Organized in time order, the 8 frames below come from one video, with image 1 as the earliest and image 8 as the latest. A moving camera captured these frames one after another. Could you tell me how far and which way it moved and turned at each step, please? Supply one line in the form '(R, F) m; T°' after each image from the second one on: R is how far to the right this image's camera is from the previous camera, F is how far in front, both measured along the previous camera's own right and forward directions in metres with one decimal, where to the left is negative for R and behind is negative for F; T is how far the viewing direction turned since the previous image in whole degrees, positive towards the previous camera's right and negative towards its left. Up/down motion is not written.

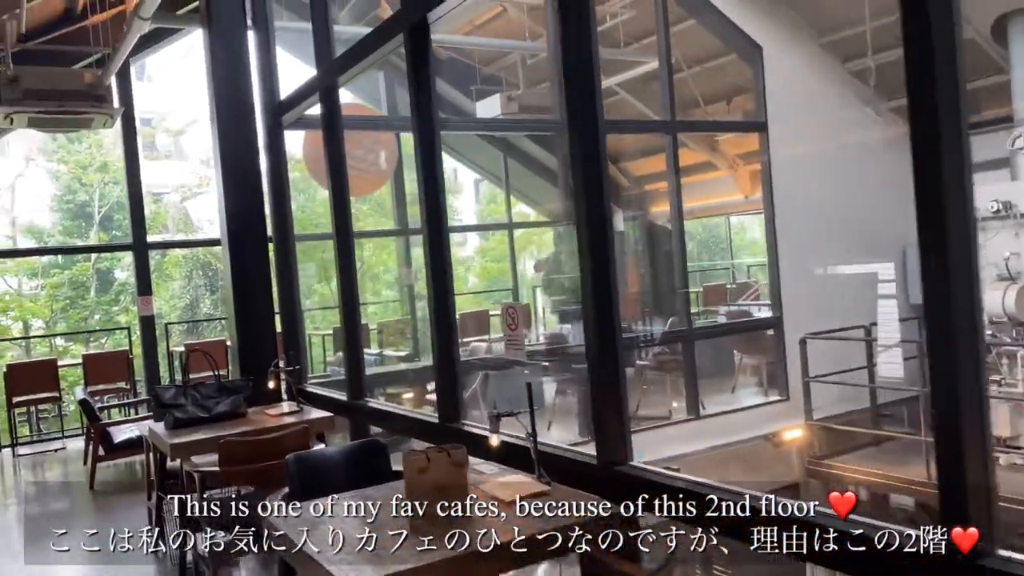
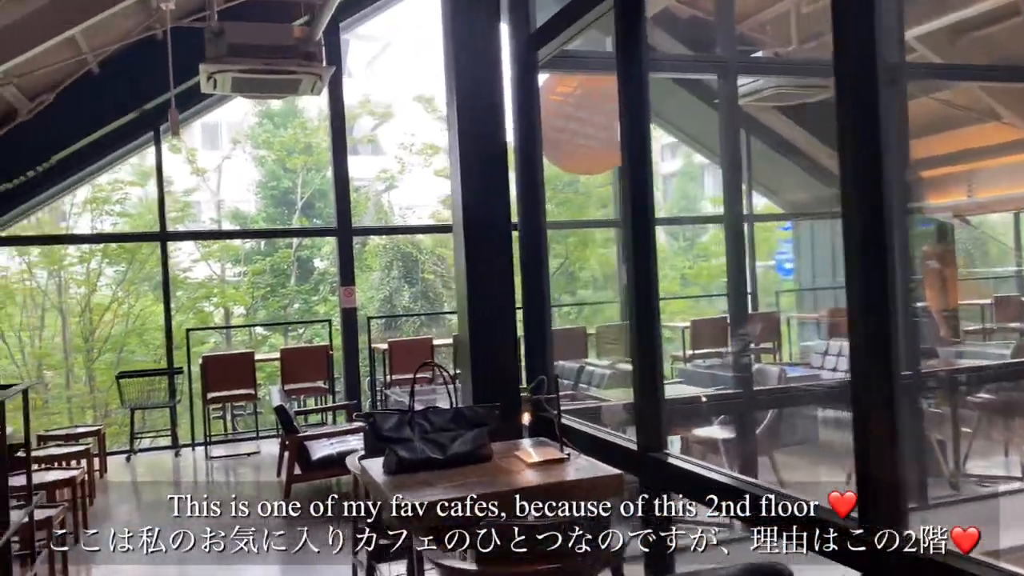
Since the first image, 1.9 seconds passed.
(-0.5, +1.1) m; -12°
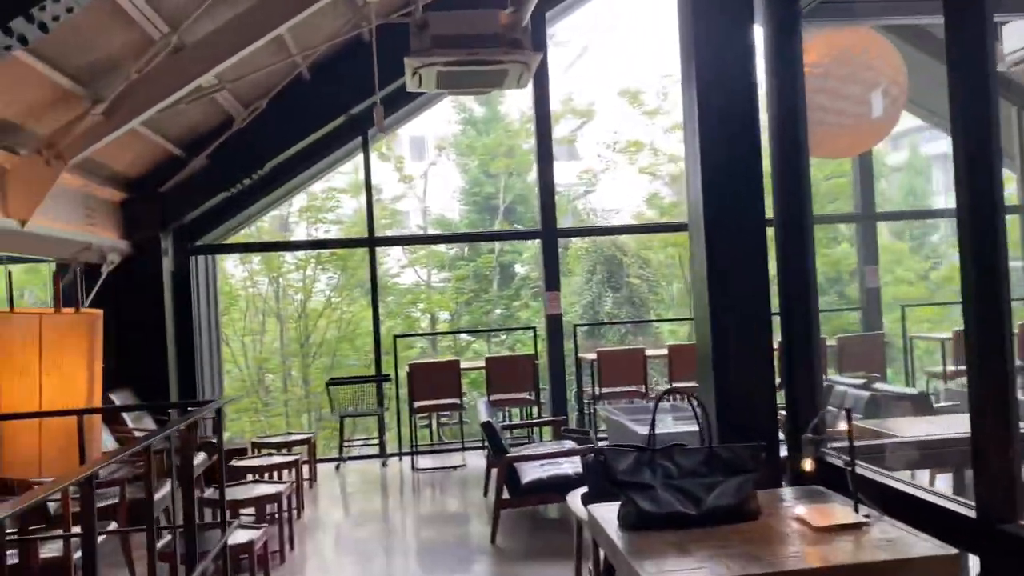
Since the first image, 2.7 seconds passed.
(-0.2, +0.5) m; -13°
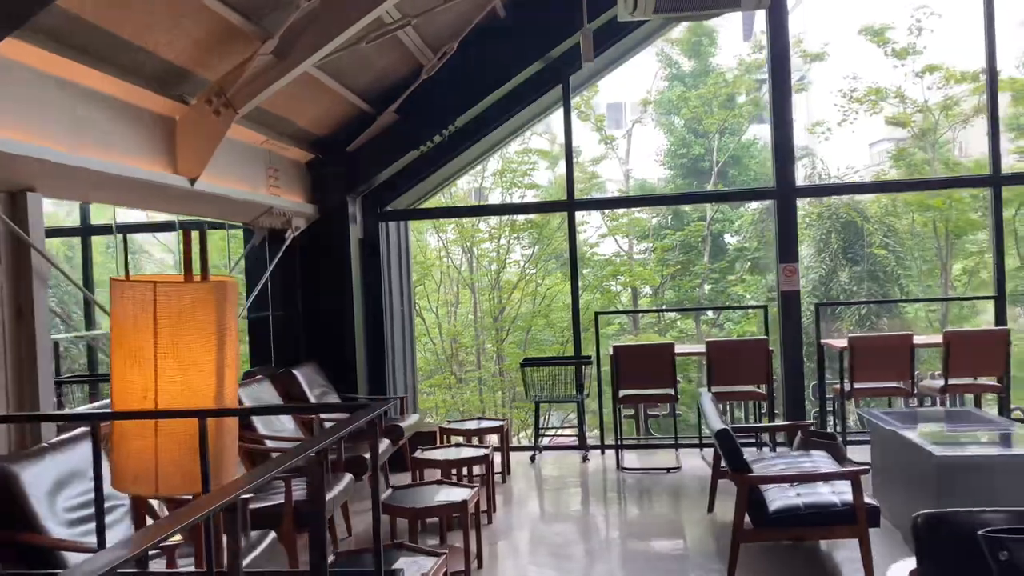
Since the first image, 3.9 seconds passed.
(-0.2, +0.7) m; -13°
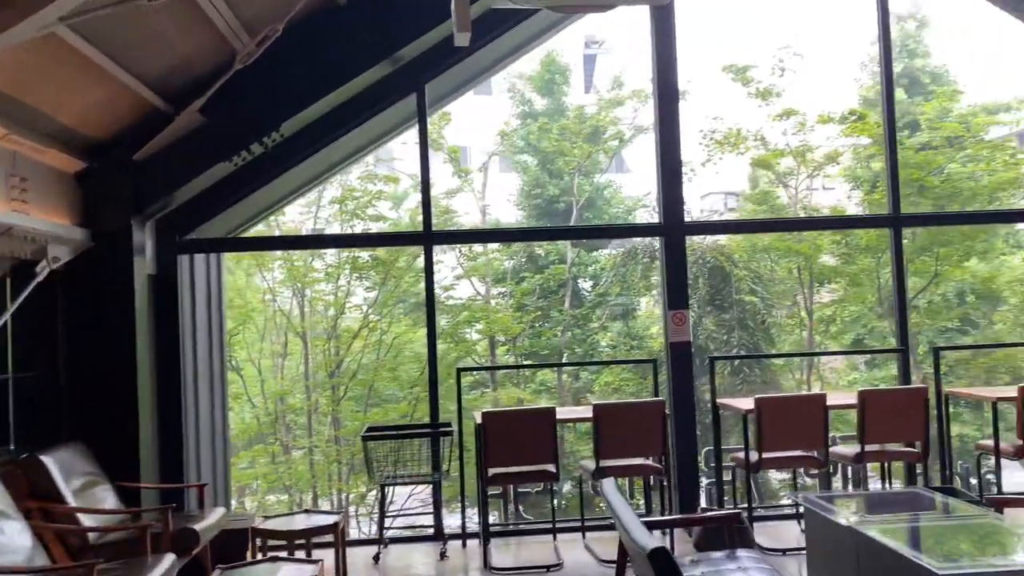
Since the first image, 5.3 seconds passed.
(0.0, +0.9) m; +11°
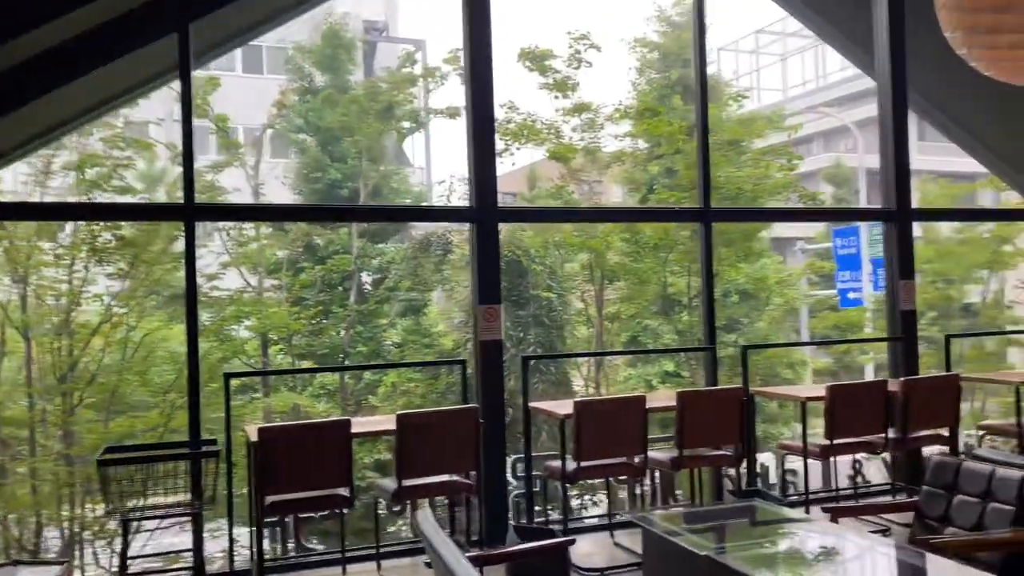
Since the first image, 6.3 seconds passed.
(-0.1, +0.5) m; +15°
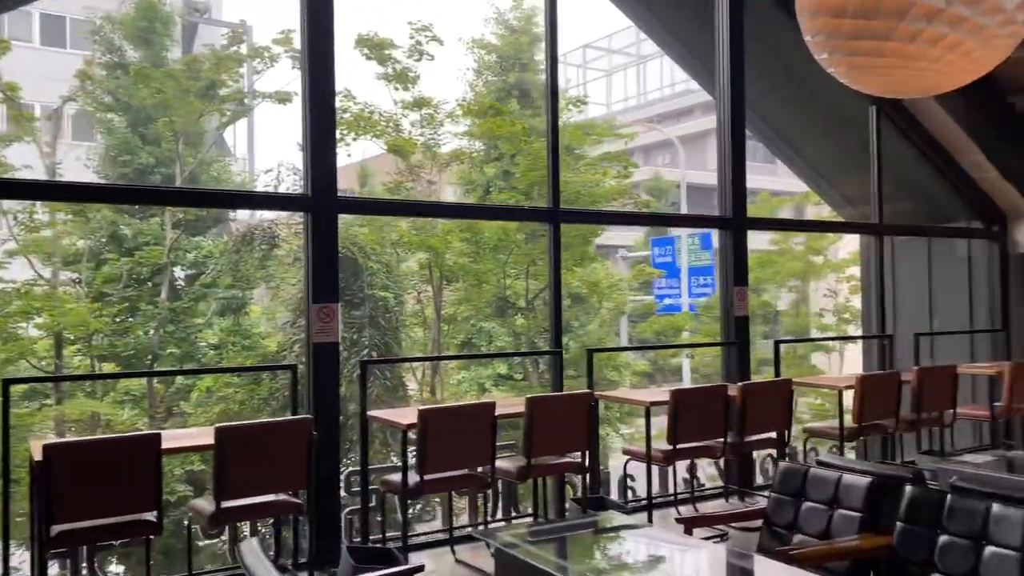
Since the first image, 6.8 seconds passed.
(-0.1, +0.2) m; +12°
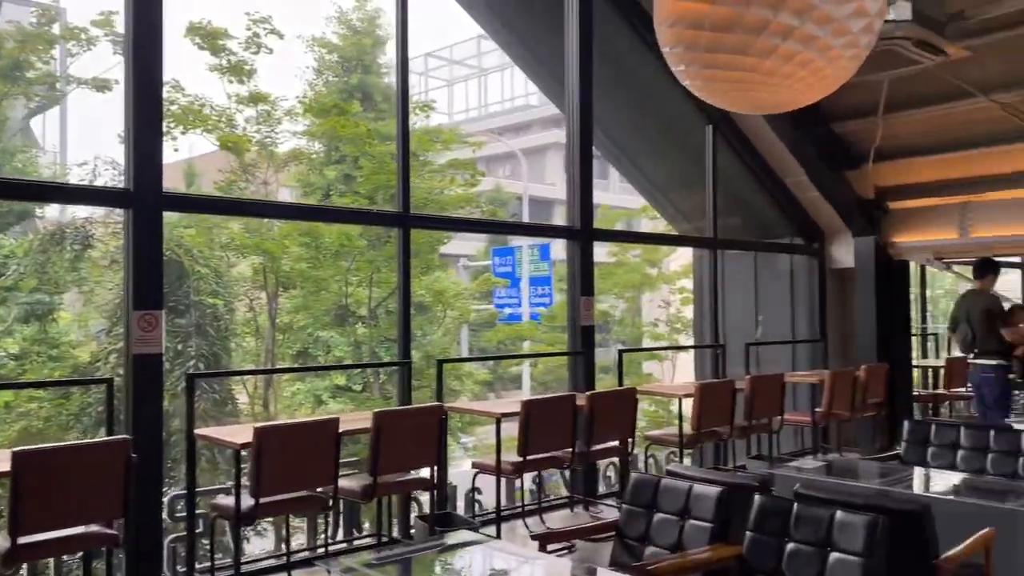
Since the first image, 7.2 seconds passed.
(0.0, +0.1) m; +11°
